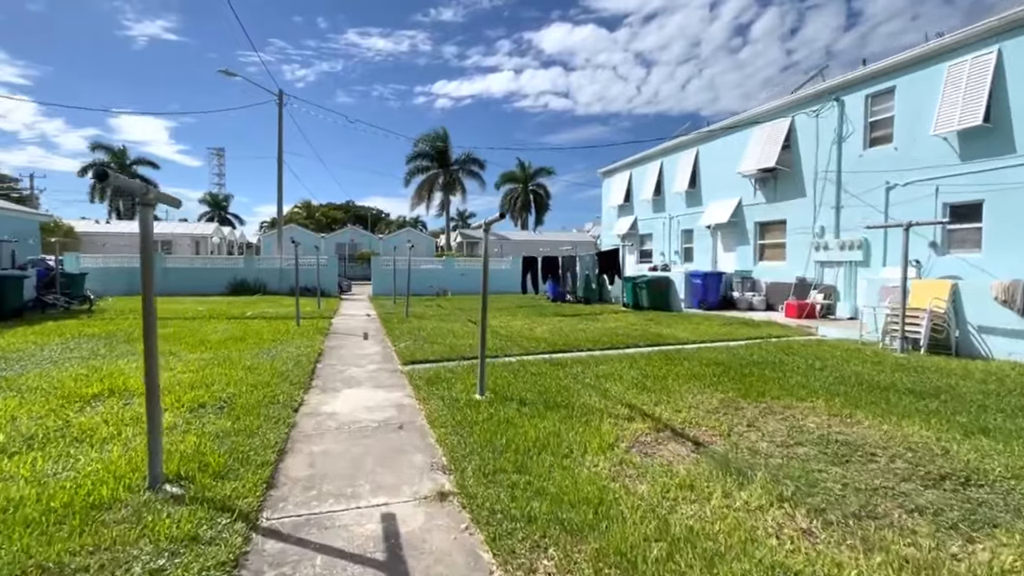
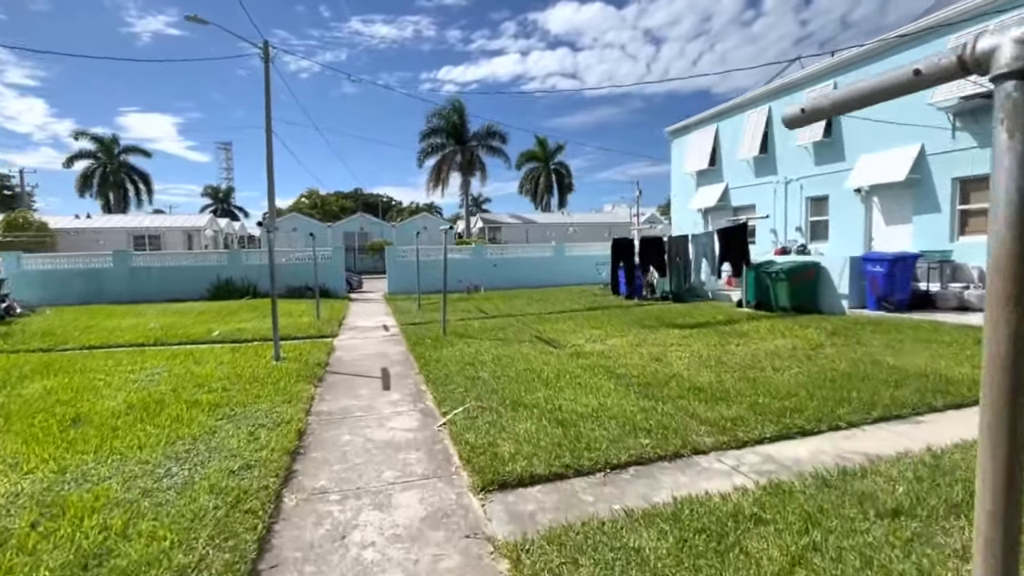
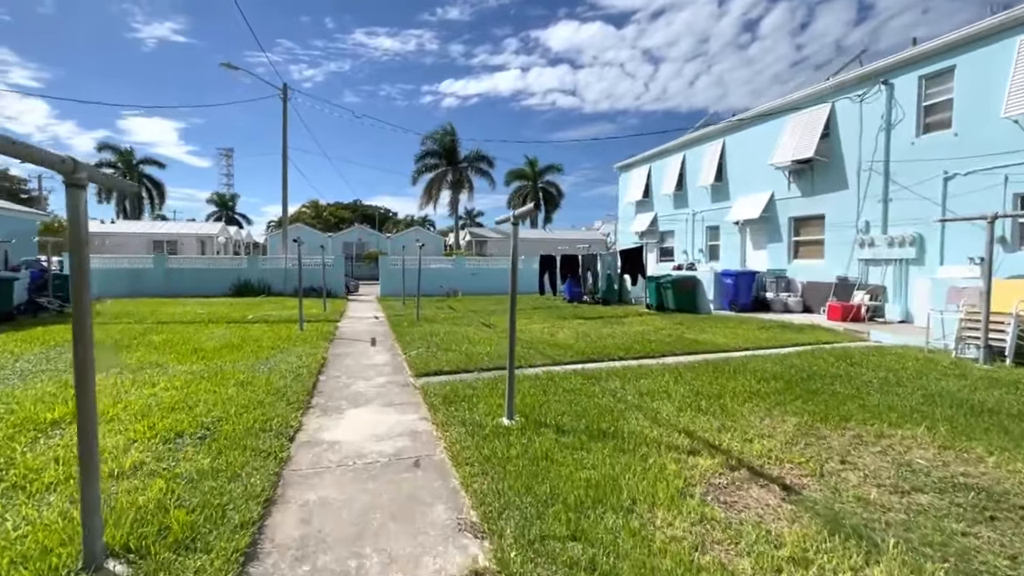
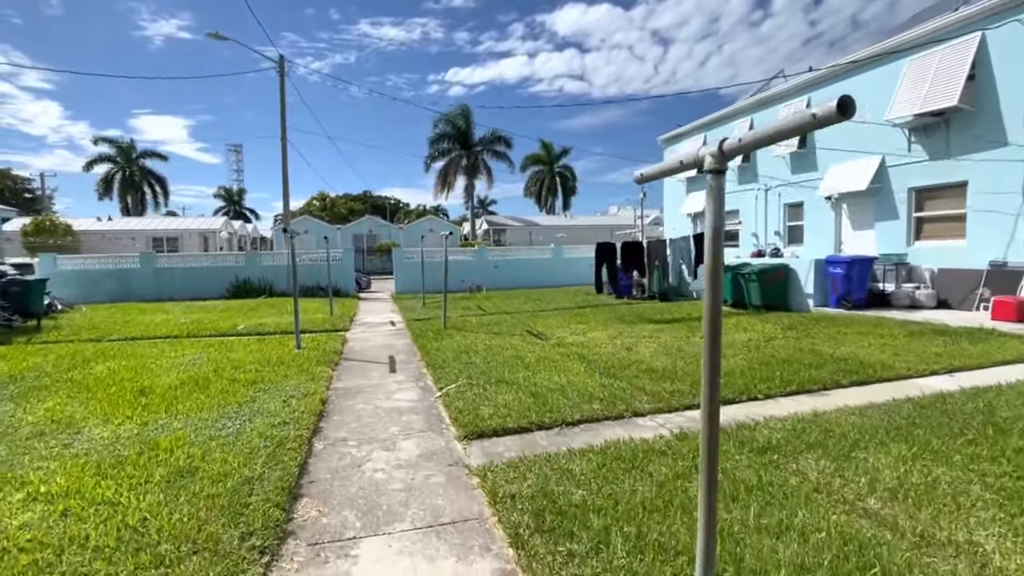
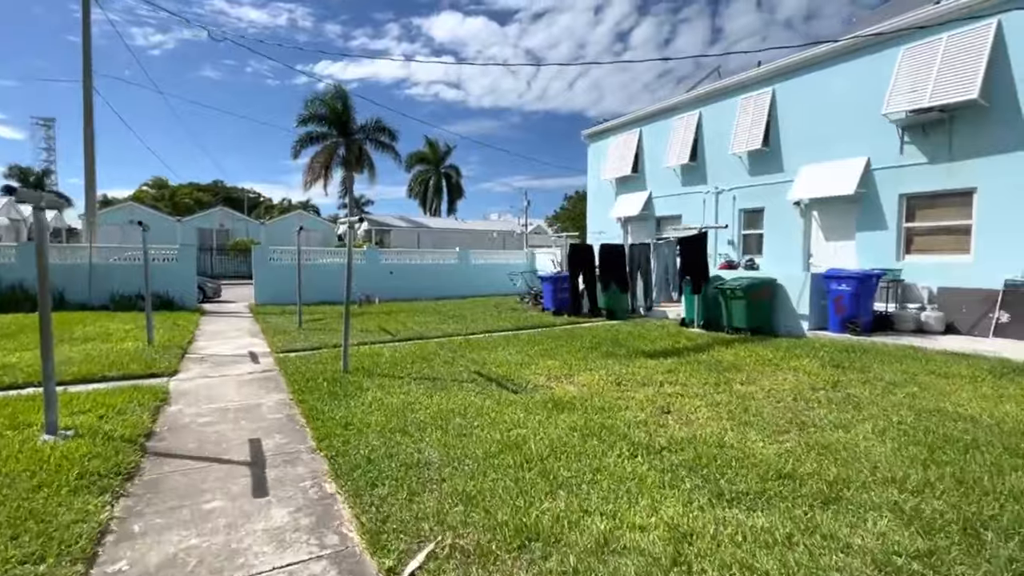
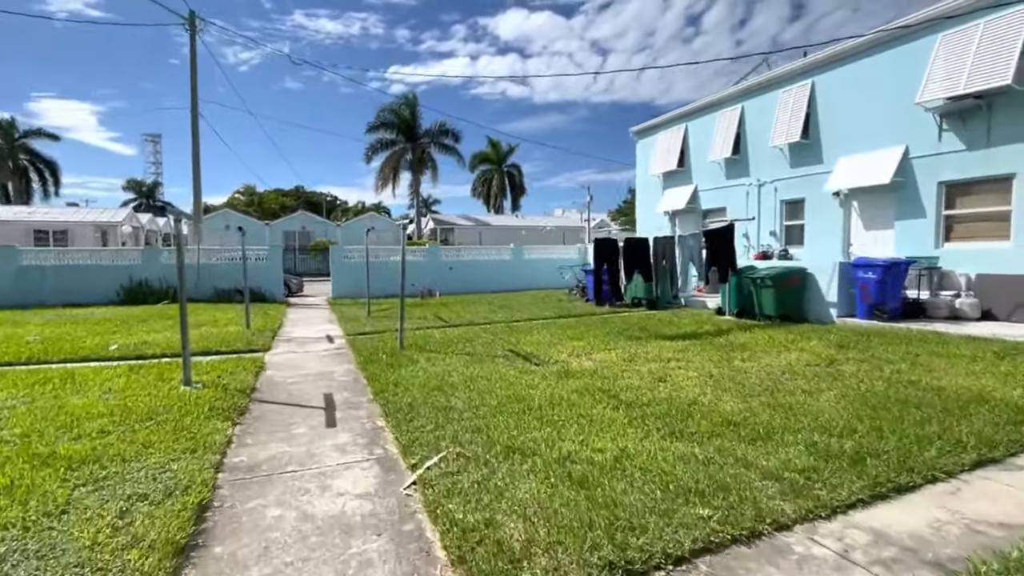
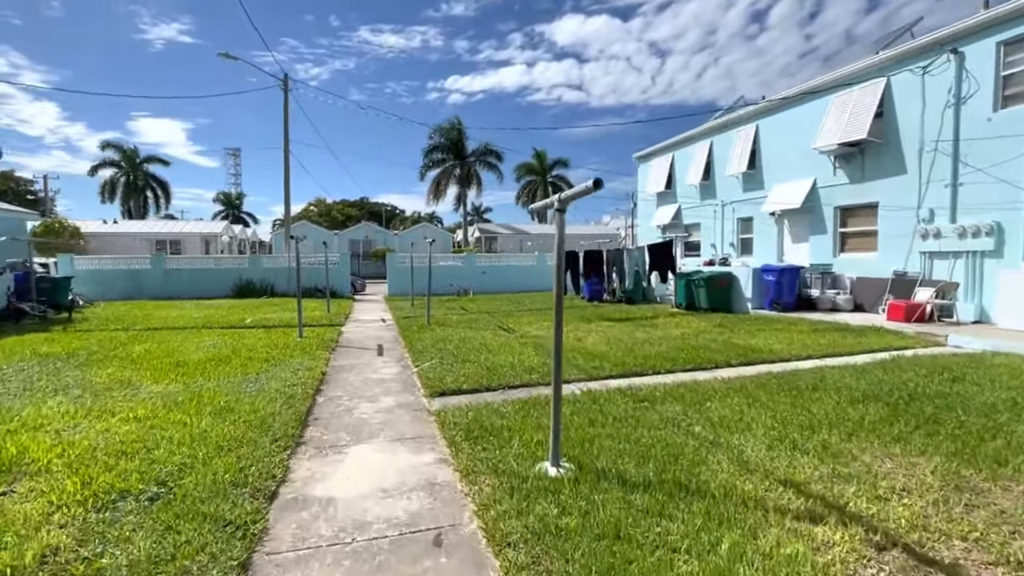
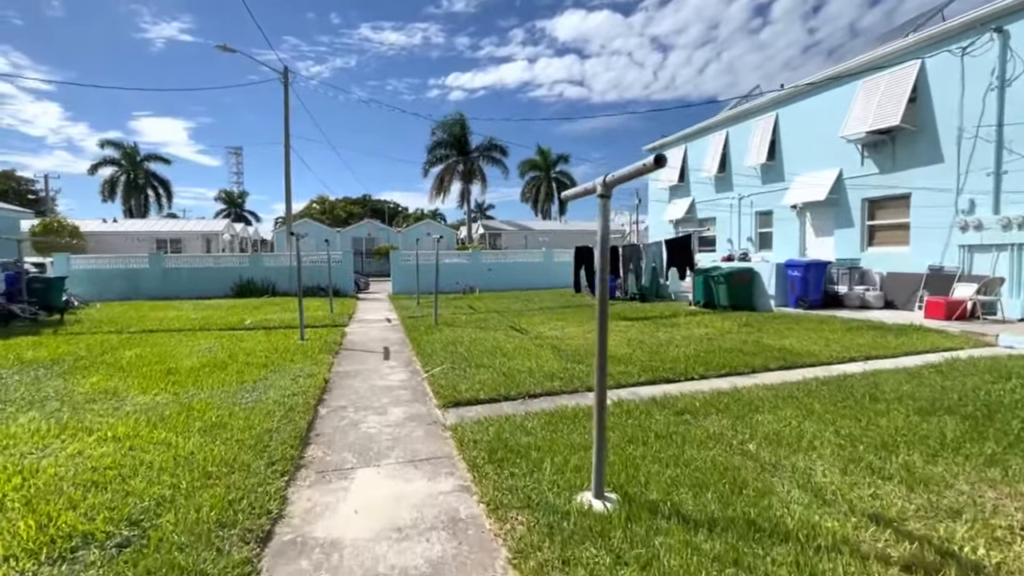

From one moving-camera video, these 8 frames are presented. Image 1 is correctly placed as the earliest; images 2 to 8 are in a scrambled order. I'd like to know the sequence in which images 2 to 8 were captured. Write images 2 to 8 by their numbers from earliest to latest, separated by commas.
3, 7, 8, 4, 2, 6, 5
